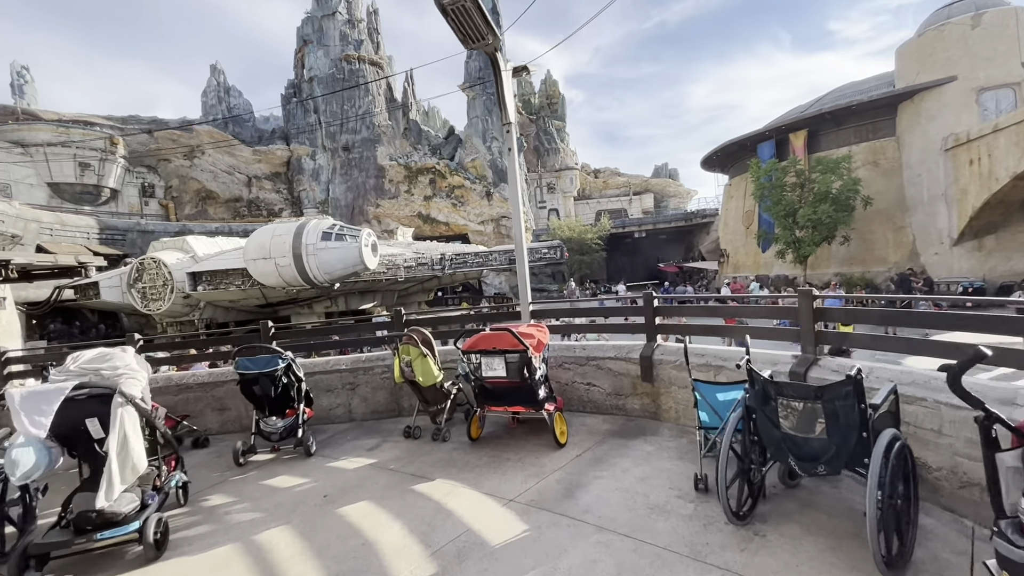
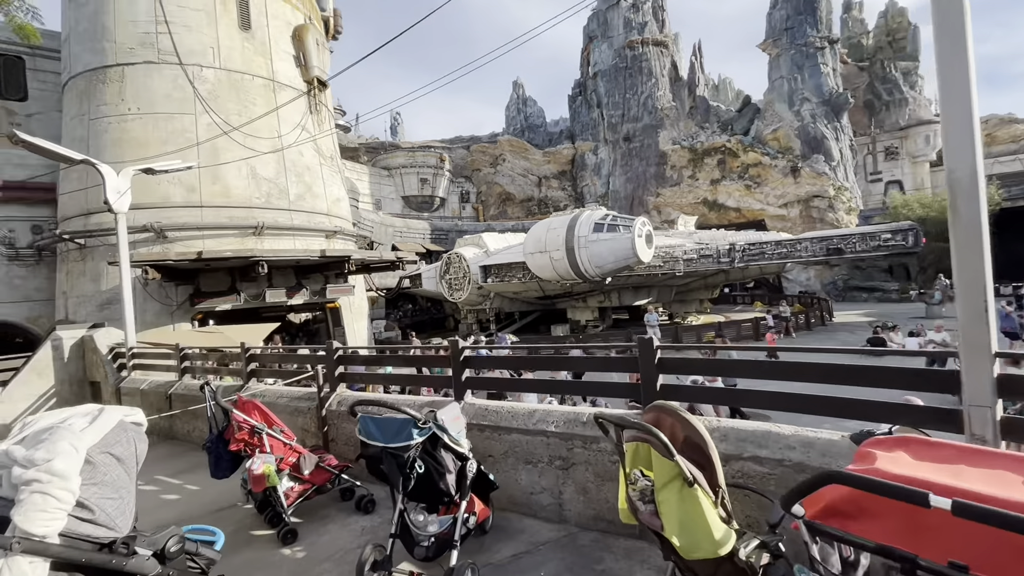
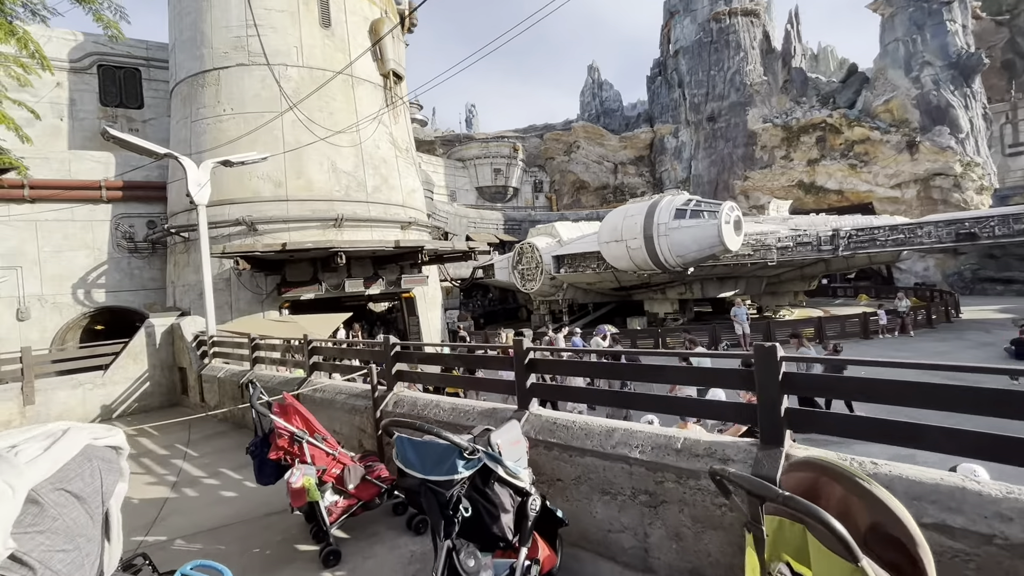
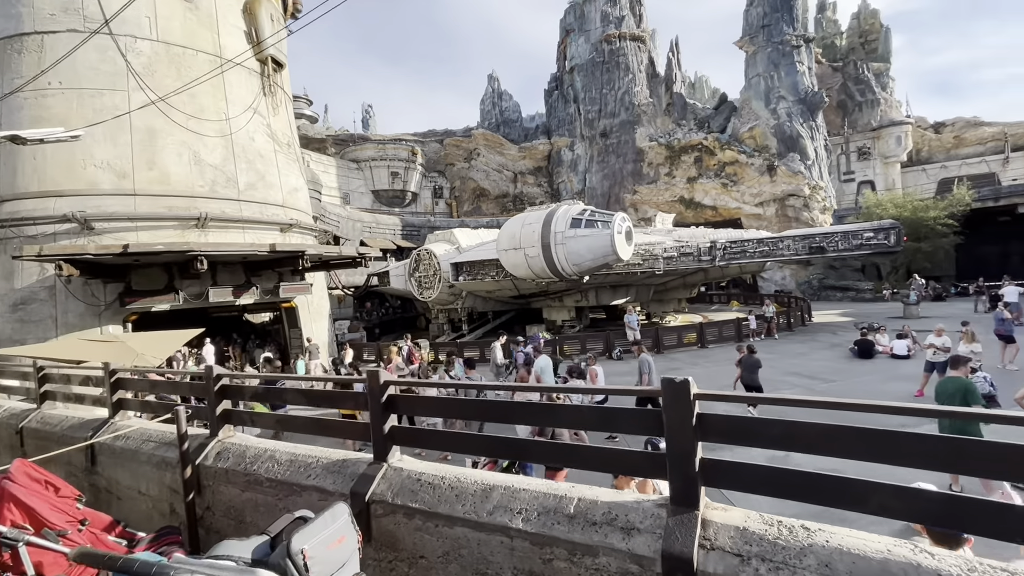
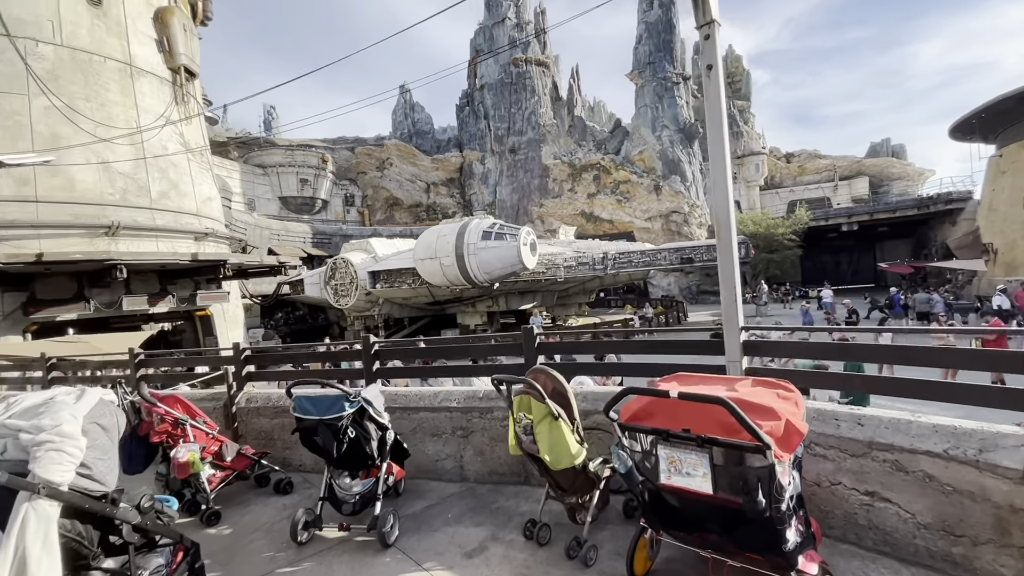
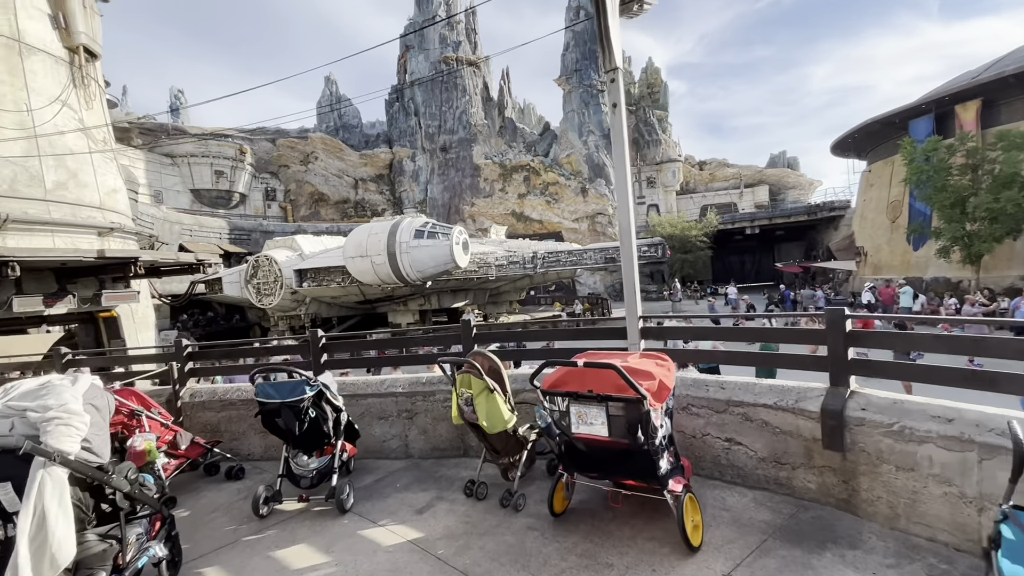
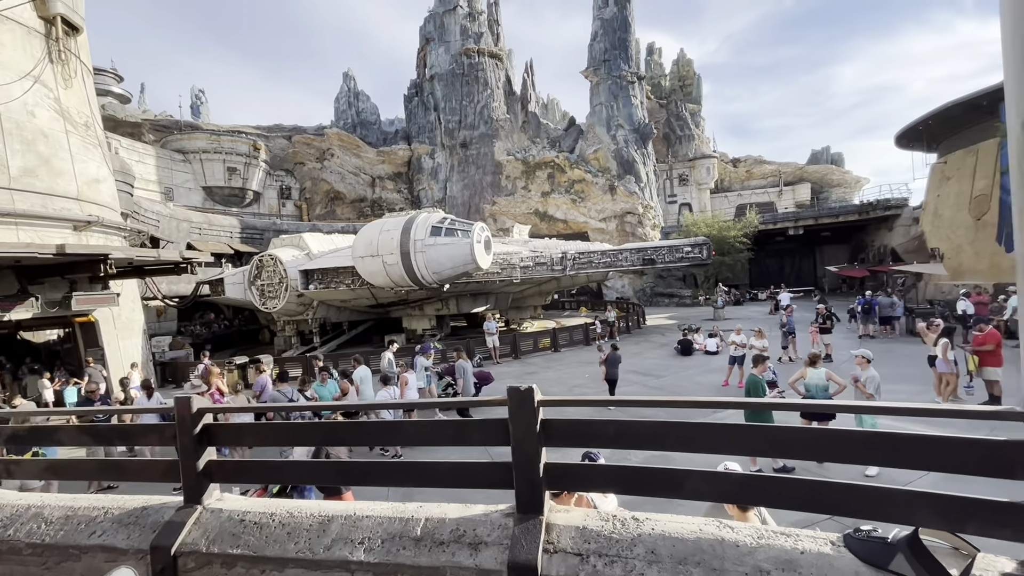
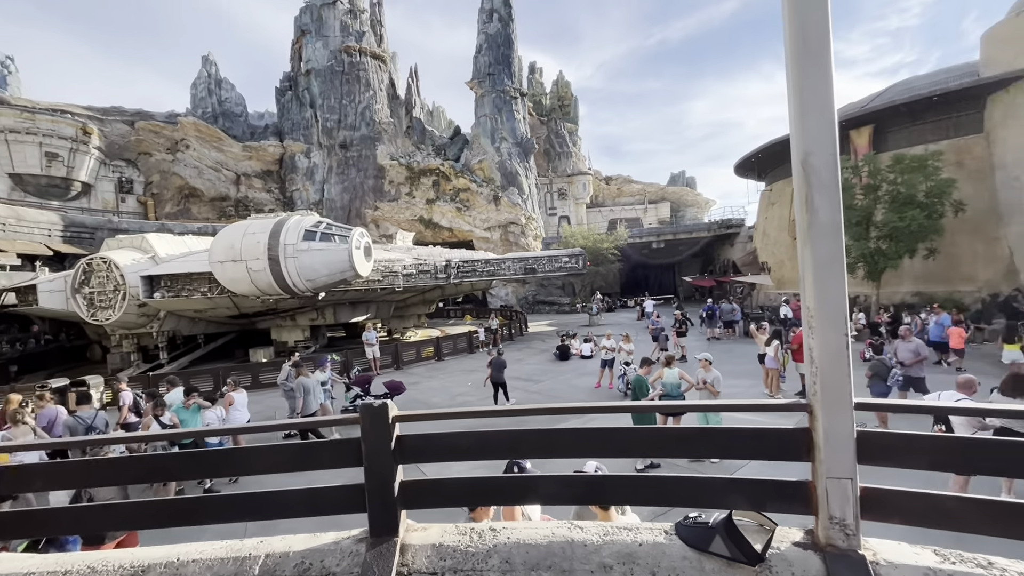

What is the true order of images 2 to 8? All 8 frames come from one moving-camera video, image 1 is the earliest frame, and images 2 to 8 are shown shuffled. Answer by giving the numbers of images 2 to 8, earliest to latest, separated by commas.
6, 5, 2, 3, 4, 7, 8
